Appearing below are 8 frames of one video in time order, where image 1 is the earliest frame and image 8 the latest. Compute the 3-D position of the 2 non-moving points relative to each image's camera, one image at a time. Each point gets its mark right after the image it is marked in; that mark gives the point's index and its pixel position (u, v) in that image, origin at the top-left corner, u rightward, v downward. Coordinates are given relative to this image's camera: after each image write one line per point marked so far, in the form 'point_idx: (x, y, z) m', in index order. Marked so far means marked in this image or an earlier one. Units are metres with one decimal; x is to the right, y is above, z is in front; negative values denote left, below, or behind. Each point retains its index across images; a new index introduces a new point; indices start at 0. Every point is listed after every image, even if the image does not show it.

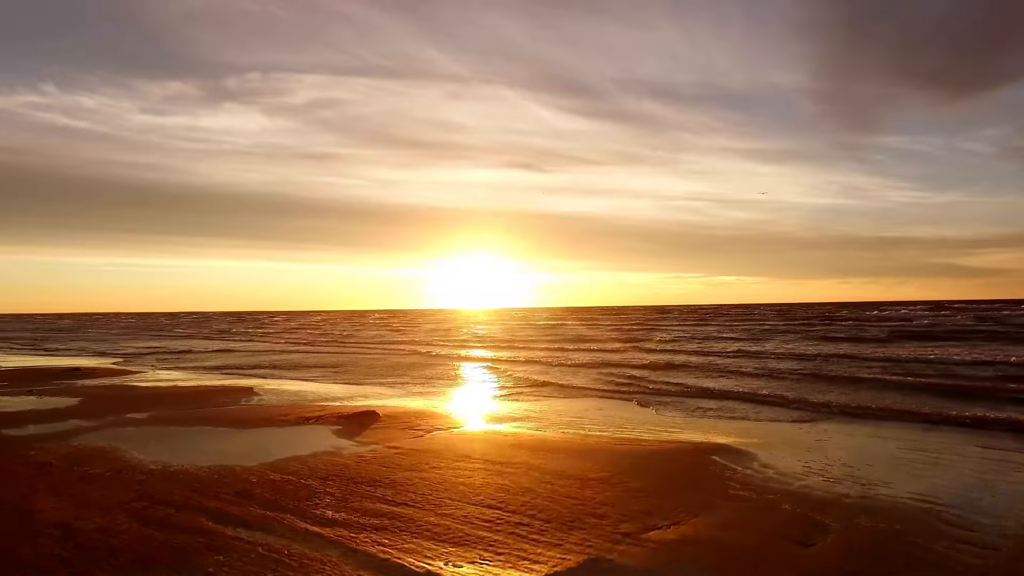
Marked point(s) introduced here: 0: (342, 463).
0: (-2.8, -2.9, +10.3) m
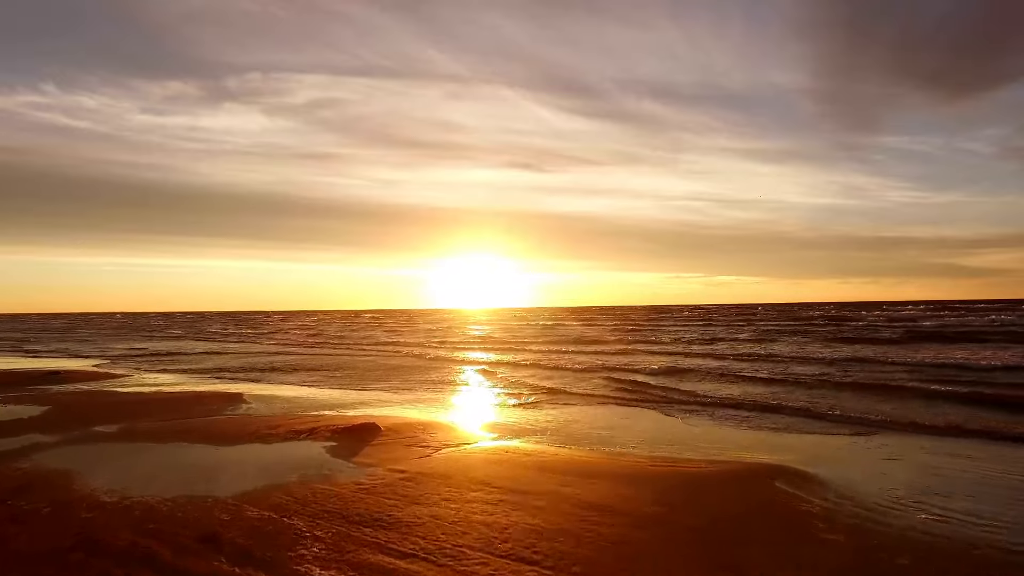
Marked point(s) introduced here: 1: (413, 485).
0: (-2.4, -2.8, +8.7) m
1: (-1.4, -2.8, +9.1) m
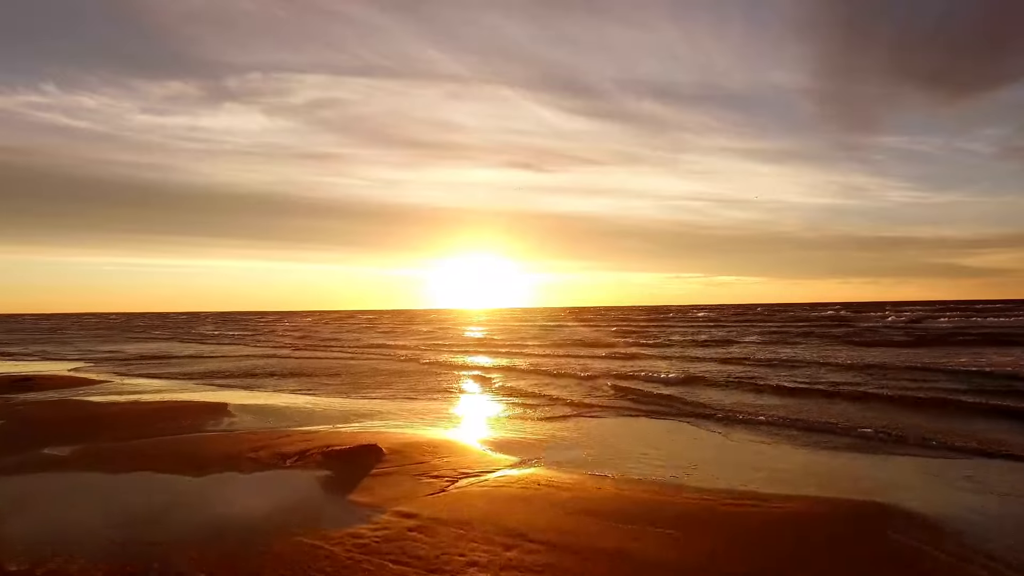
0: (-2.2, -2.8, +6.9) m
1: (-1.2, -2.8, +7.3) m
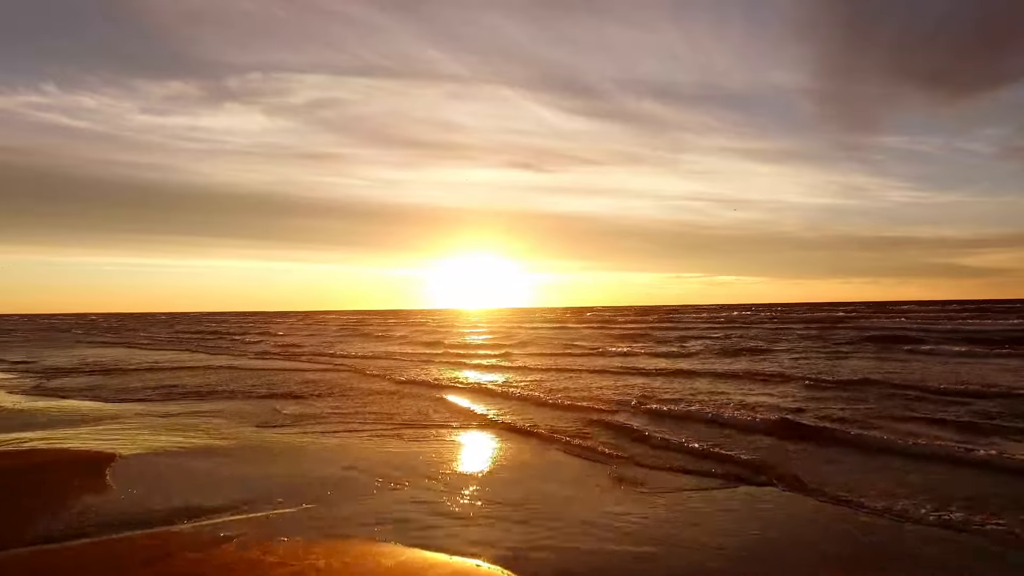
0: (-3.1, -2.9, +6.7) m
1: (-2.1, -2.9, +7.1) m
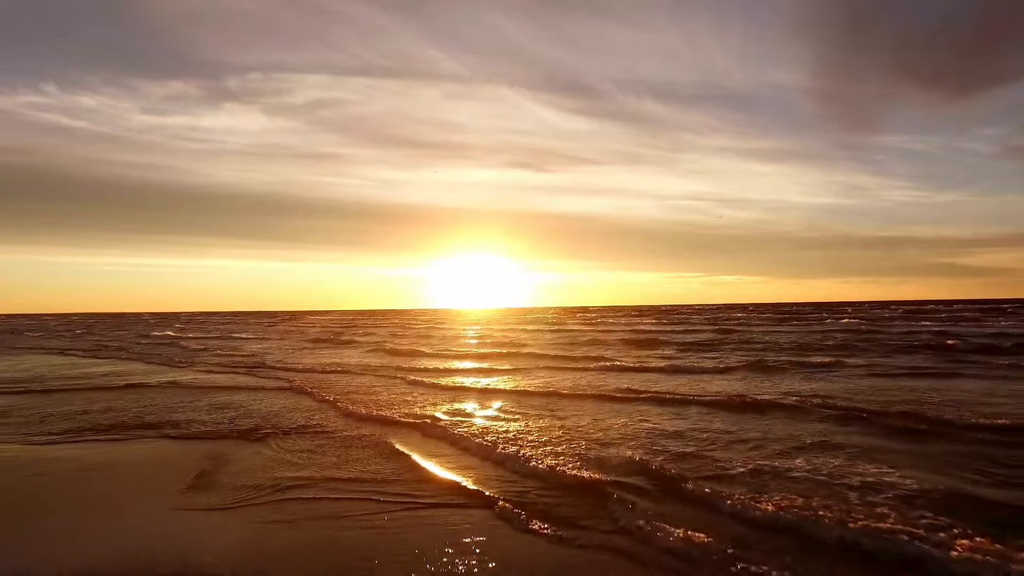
0: (-3.0, -2.9, +3.9) m
1: (-2.0, -2.9, +4.3) m
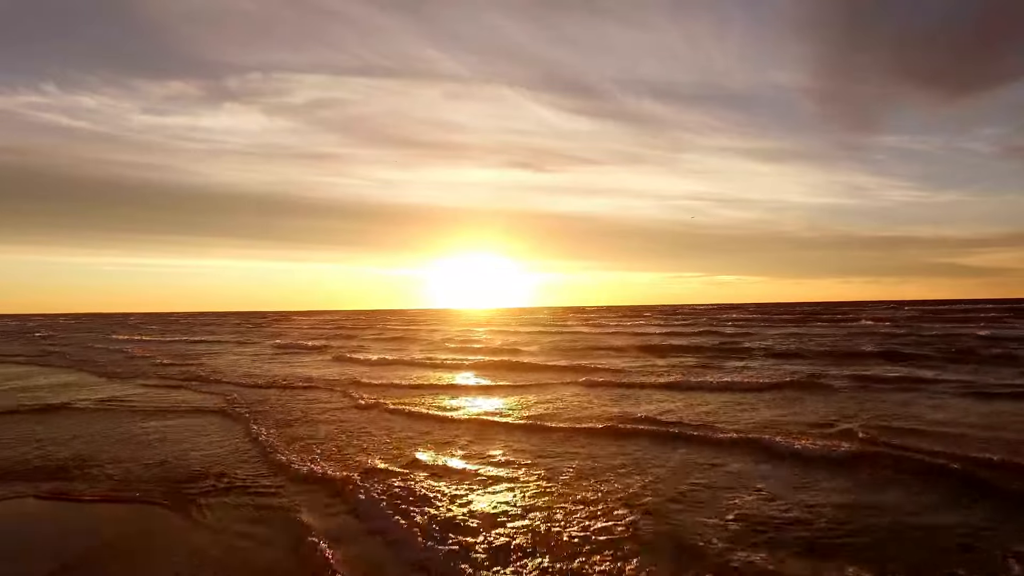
0: (-2.8, -2.9, +1.6) m
1: (-1.7, -2.9, +2.1) m
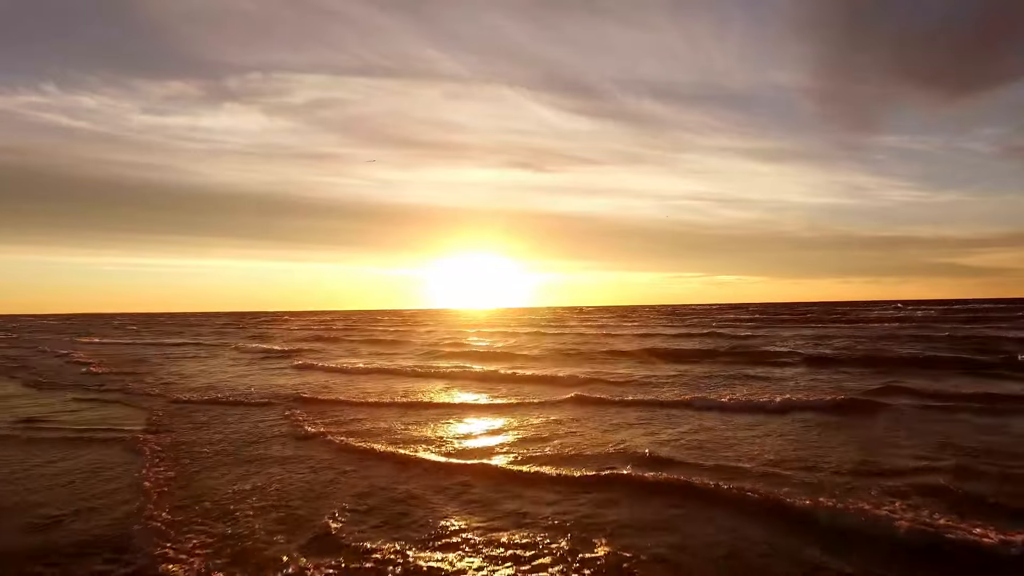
0: (-2.6, -2.9, +0.8) m
1: (-1.6, -3.0, +1.2) m
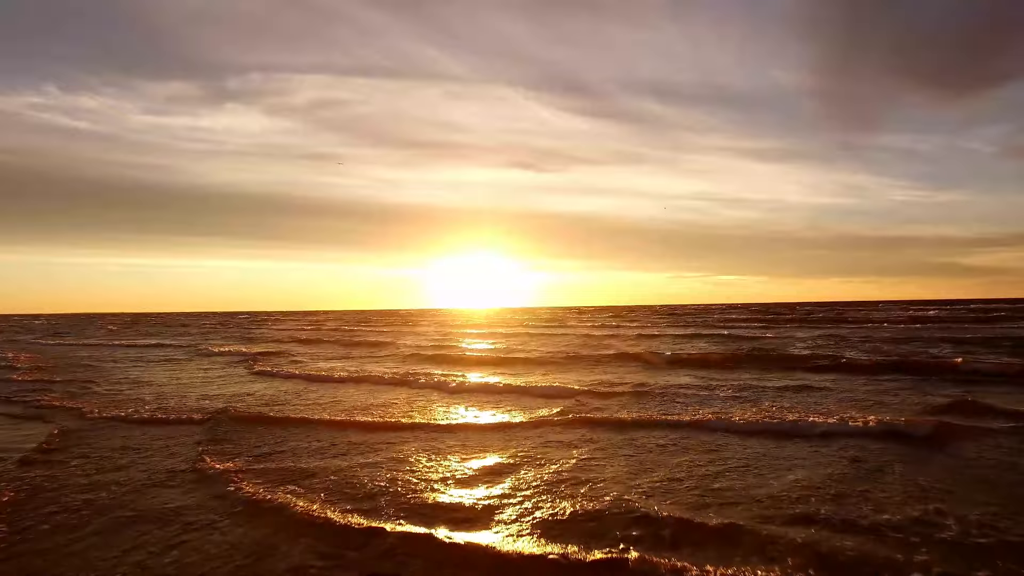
0: (-2.6, -2.9, +0.9) m
1: (-1.6, -2.9, +1.4) m
